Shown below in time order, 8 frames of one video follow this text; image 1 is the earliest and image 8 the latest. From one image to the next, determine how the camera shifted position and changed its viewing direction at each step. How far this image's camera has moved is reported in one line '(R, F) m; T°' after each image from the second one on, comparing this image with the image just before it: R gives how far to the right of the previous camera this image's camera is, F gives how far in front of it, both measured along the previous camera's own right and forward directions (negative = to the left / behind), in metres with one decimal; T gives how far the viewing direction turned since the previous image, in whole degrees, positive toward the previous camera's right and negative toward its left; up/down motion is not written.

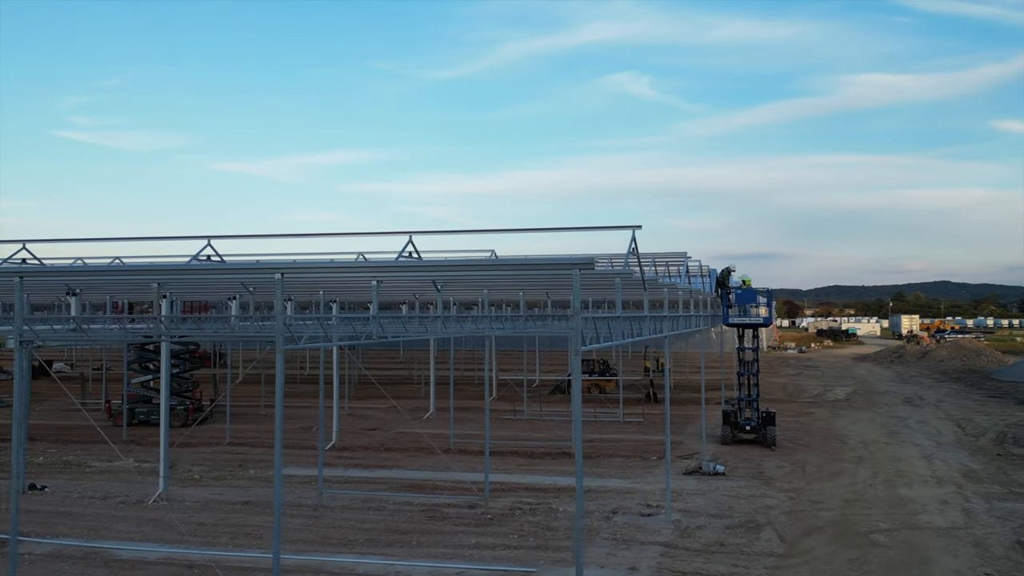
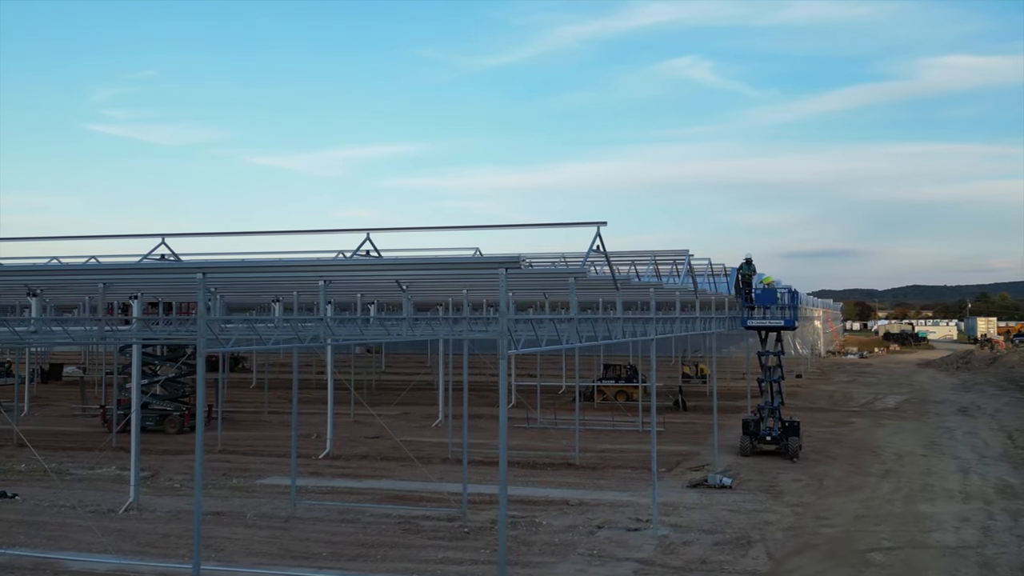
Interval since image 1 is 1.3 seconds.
(+1.8, +0.5) m; -5°
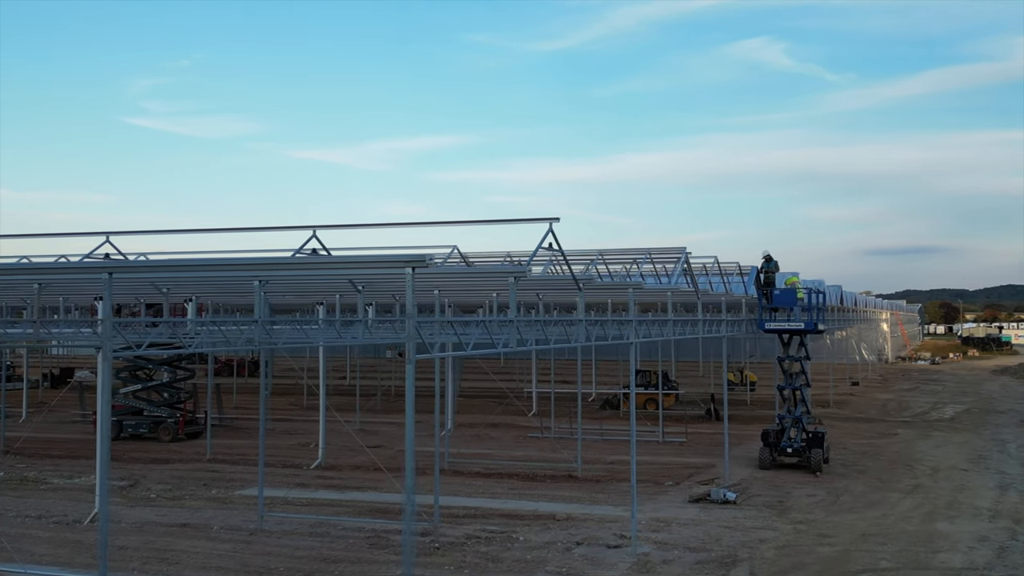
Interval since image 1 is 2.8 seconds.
(+2.0, +0.7) m; -5°
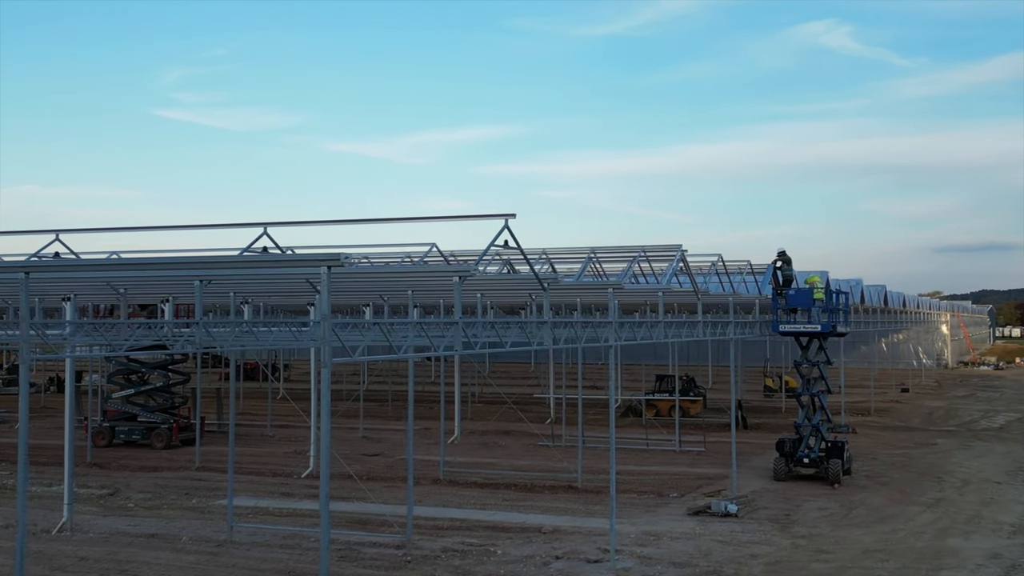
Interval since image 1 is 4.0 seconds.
(+1.6, +0.6) m; -4°
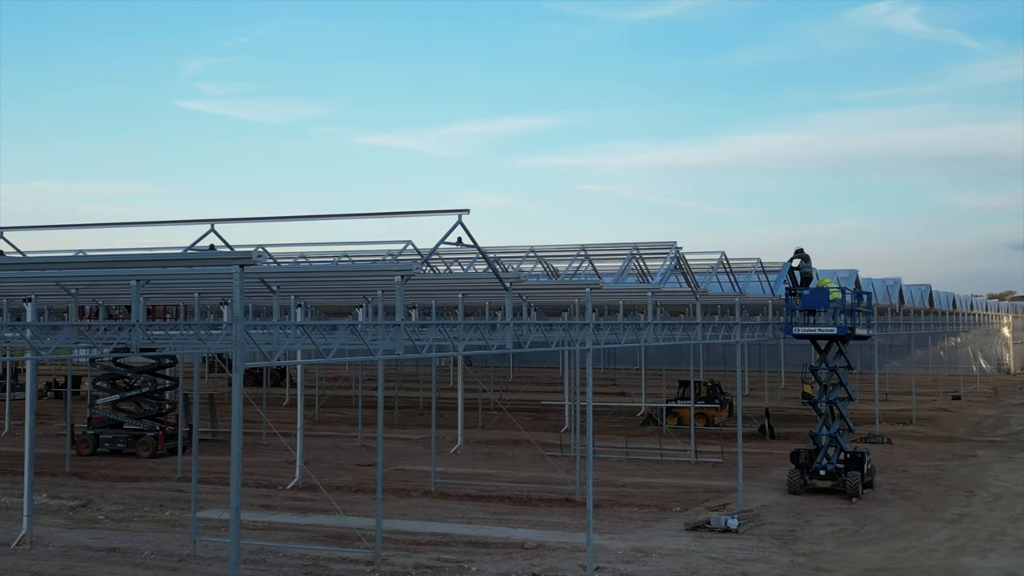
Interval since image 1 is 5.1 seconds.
(+1.5, +0.9) m; -4°
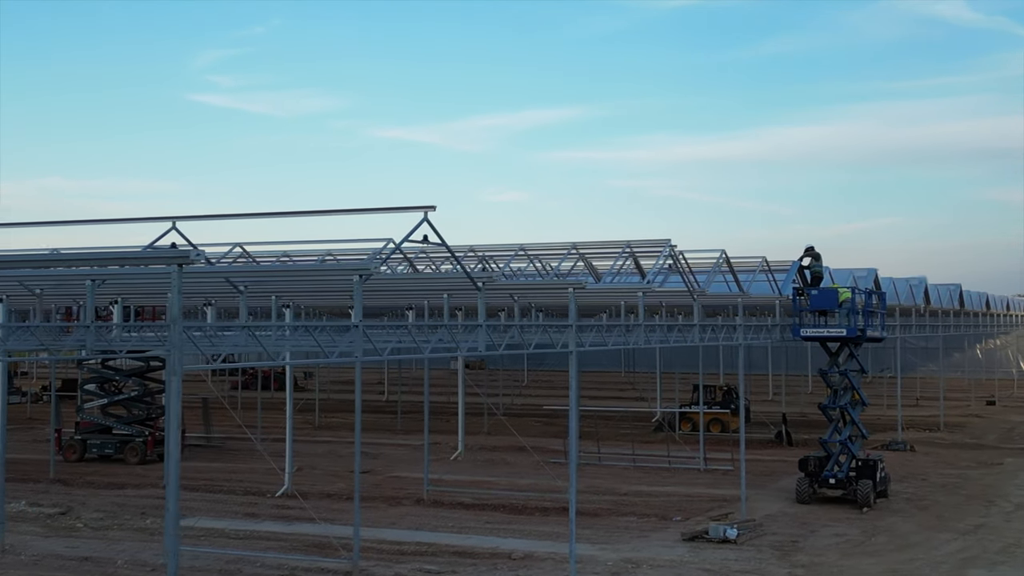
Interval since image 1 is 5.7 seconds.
(+0.9, +0.6) m; -2°
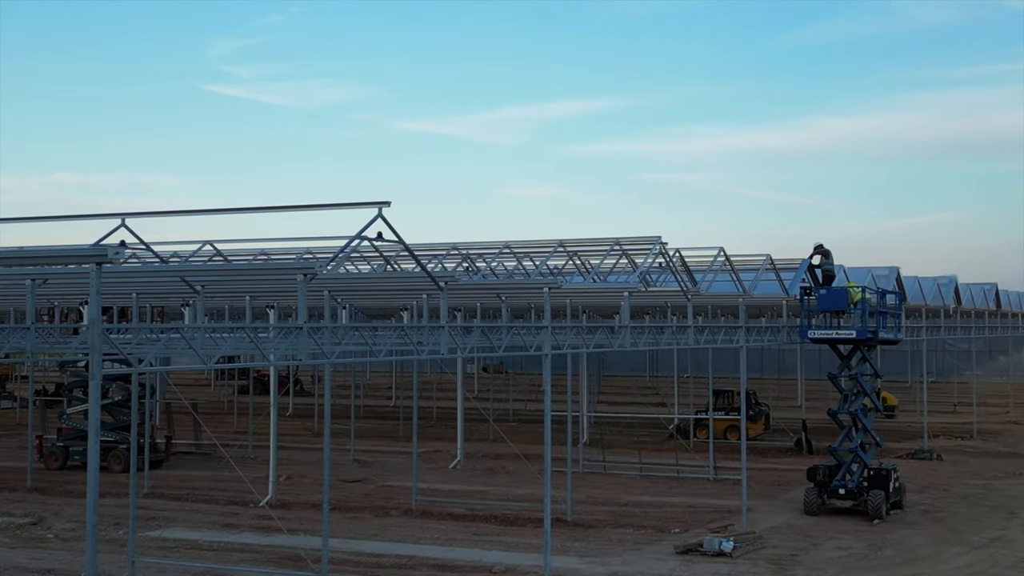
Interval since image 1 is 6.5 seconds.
(+1.1, +0.7) m; -3°
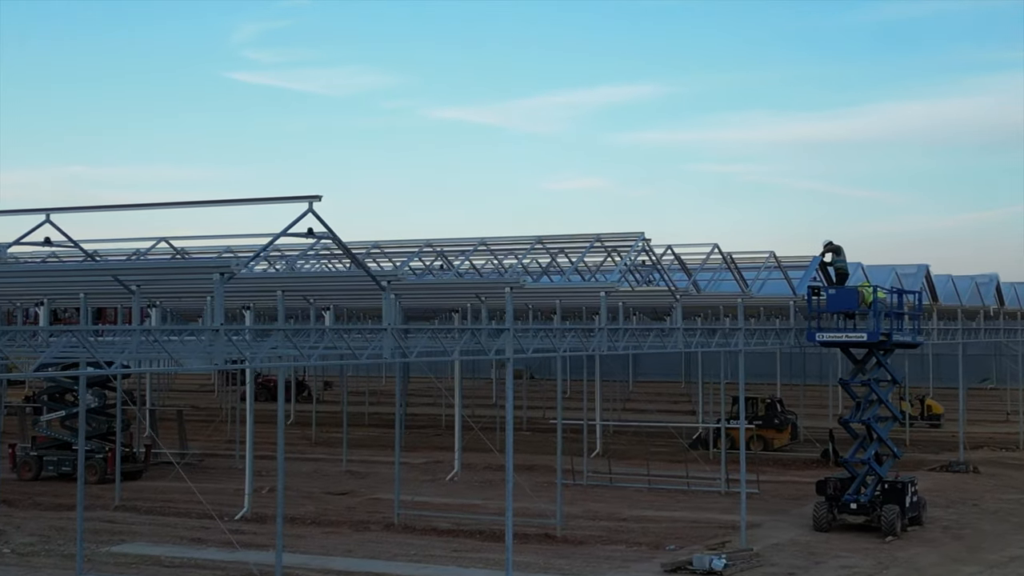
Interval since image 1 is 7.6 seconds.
(+1.4, +1.0) m; -3°
